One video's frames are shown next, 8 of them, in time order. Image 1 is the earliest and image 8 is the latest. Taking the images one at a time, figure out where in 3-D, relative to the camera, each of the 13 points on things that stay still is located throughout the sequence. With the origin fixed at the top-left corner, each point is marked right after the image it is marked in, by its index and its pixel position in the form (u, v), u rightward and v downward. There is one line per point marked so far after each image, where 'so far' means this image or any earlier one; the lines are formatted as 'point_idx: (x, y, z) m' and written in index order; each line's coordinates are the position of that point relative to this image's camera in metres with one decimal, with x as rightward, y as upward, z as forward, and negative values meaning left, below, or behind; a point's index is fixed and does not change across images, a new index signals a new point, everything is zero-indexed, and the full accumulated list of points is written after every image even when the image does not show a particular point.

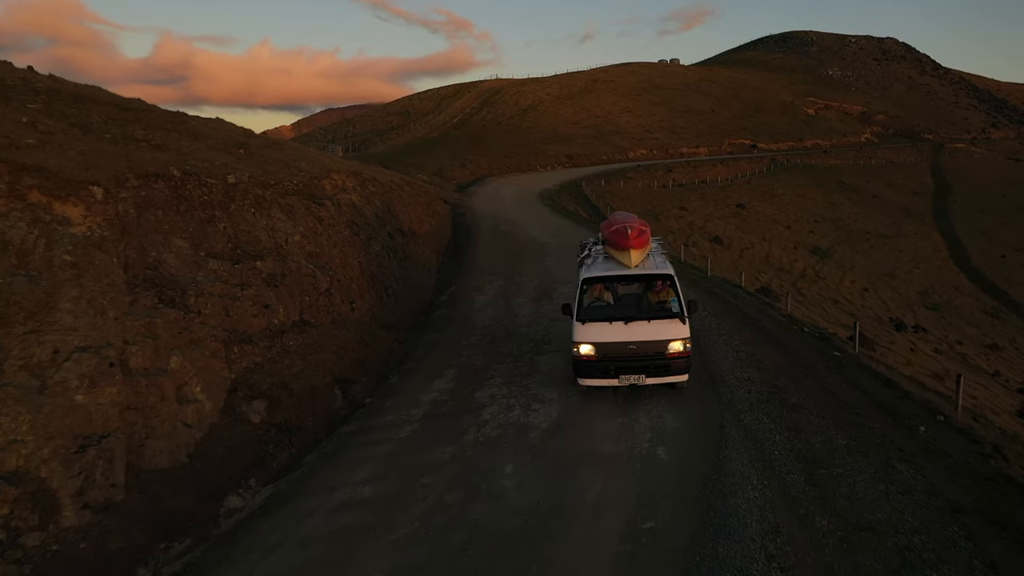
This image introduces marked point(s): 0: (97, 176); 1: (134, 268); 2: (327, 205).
0: (-4.7, +1.3, +9.4) m
1: (-4.0, +0.3, +8.6) m
2: (-3.3, +1.5, +14.3) m
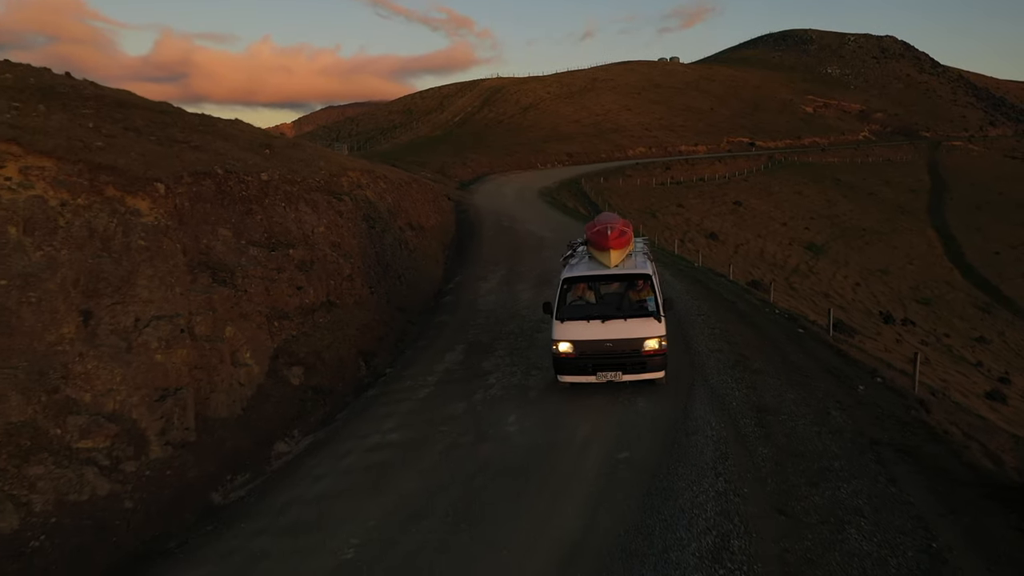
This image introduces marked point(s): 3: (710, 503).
0: (-4.6, +1.5, +10.8) m
1: (-3.9, +0.5, +10.1) m
2: (-3.2, +1.7, +15.7) m
3: (+1.5, -1.6, +6.1) m
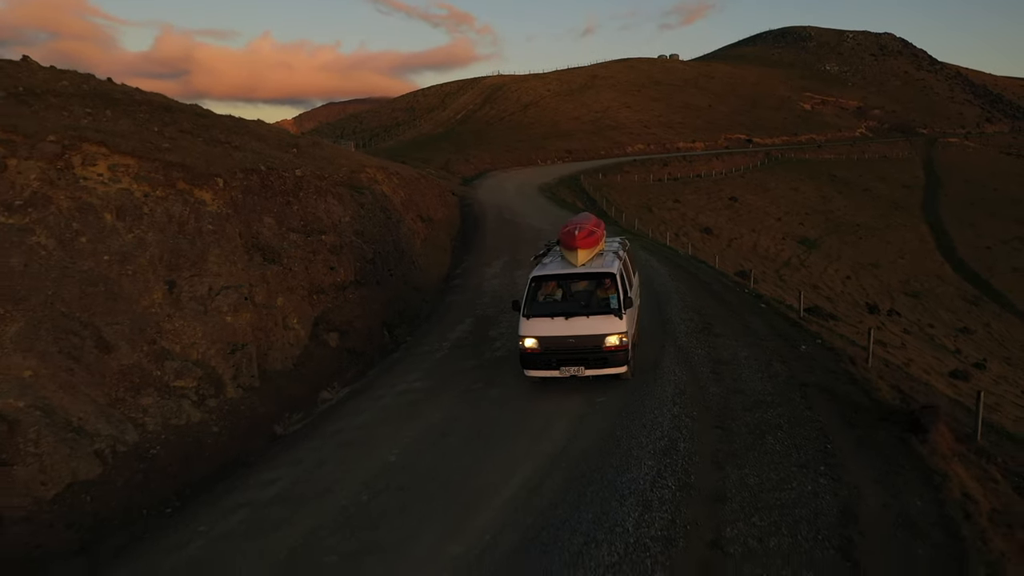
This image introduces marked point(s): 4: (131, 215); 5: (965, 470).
0: (-4.6, +1.8, +12.7) m
1: (-3.9, +0.8, +11.9) m
2: (-3.2, +2.1, +17.6) m
3: (+1.5, -1.3, +8.0) m
4: (-4.9, +1.0, +10.6) m
5: (+4.4, -1.7, +7.8) m
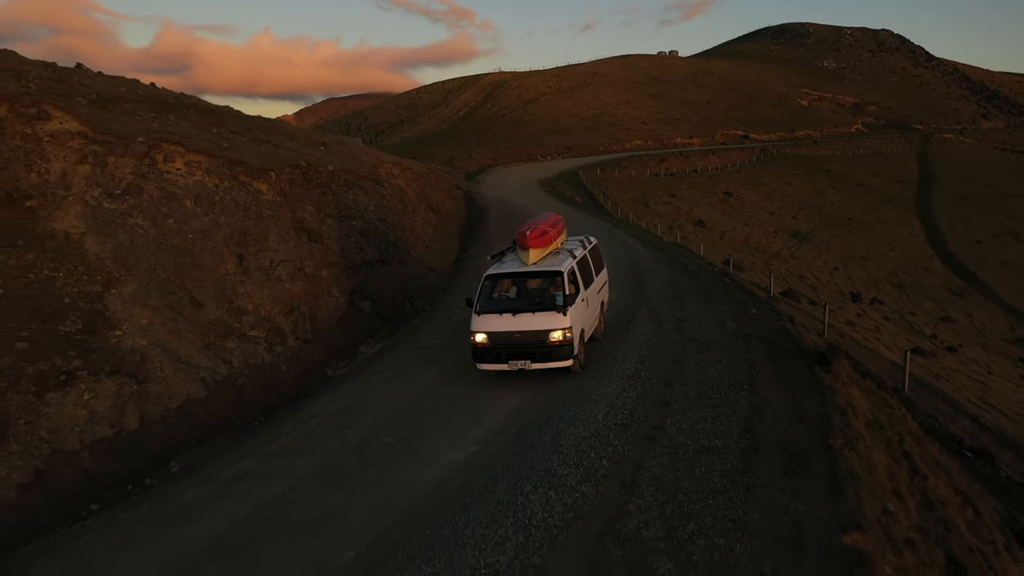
0: (-4.5, +2.3, +15.0) m
1: (-3.8, +1.2, +14.3) m
2: (-3.1, +2.5, +20.0) m
3: (+1.6, -0.9, +10.4) m
4: (-4.9, +1.4, +13.0) m
5: (+4.4, -1.3, +10.2) m
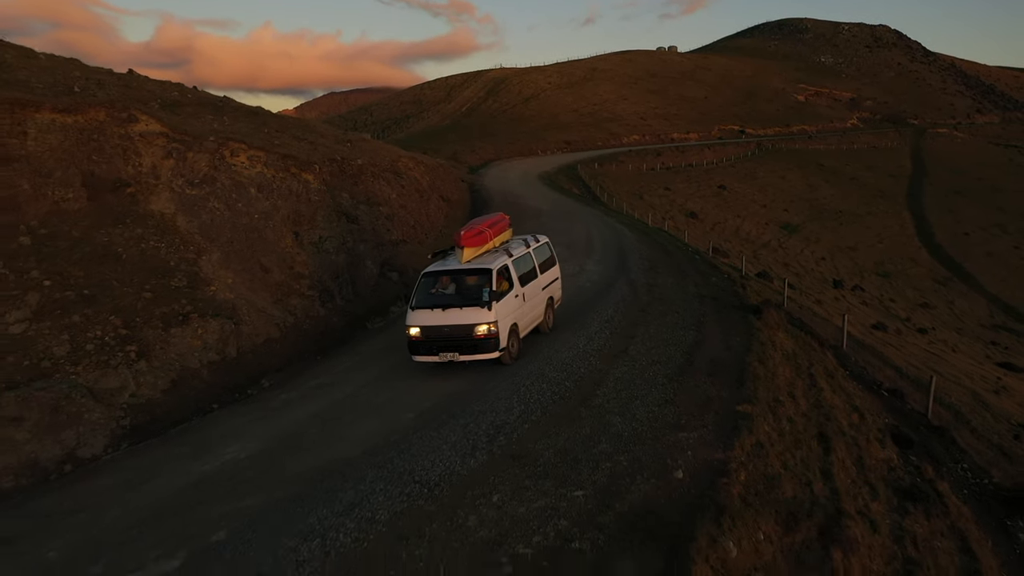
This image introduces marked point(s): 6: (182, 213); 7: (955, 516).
0: (-4.5, +2.8, +17.9) m
1: (-3.8, +1.8, +17.2) m
2: (-3.1, +3.1, +22.9) m
3: (+1.6, -0.4, +13.3) m
4: (-4.8, +1.9, +15.9) m
5: (+4.5, -0.8, +13.1) m
6: (-5.8, +1.3, +14.2) m
7: (+5.2, -2.7, +9.5) m
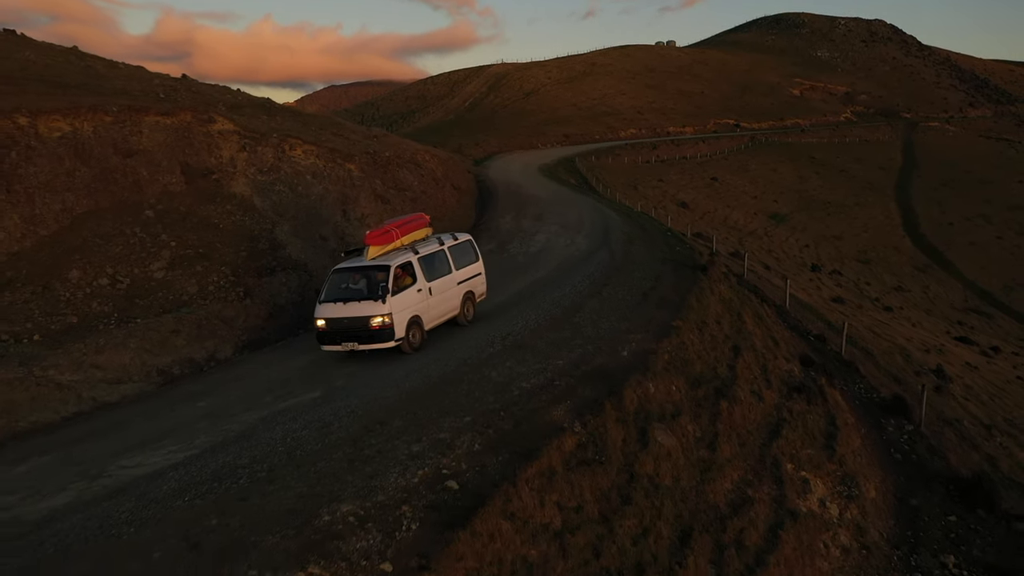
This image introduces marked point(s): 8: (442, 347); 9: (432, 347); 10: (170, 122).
0: (-4.4, +3.7, +21.9) m
1: (-3.7, +2.6, +21.2) m
2: (-3.0, +4.0, +26.8) m
3: (+1.7, +0.4, +17.3) m
4: (-4.7, +2.7, +19.8) m
5: (+4.5, 0.0, +17.0) m
6: (-5.7, +2.1, +18.1) m
7: (+5.3, -1.9, +13.5) m
8: (-1.1, -0.8, +12.3) m
9: (-1.2, -0.8, +12.4) m
10: (-7.8, +3.8, +18.3) m
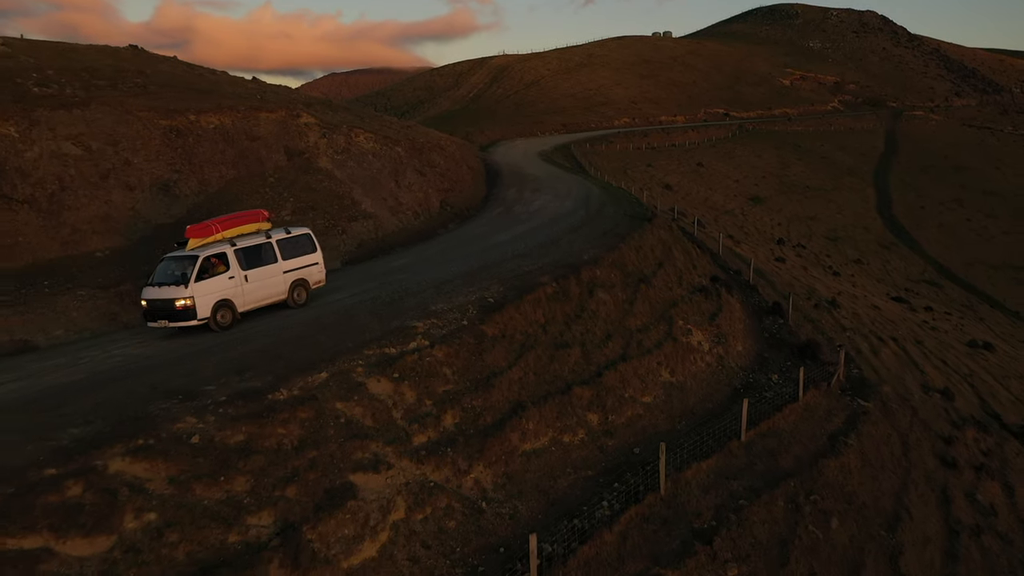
0: (-4.3, +5.4, +29.4) m
1: (-3.6, +4.4, +28.7) m
2: (-2.8, +5.8, +34.3) m
3: (+1.9, +2.1, +24.8) m
4: (-4.6, +4.5, +27.3) m
5: (+4.7, +1.7, +24.6) m
6: (-5.6, +3.8, +25.6) m
7: (+5.5, -0.3, +21.1) m
8: (-0.9, +0.8, +19.8) m
9: (-1.1, +0.8, +19.9) m
10: (-7.6, +5.5, +25.8) m
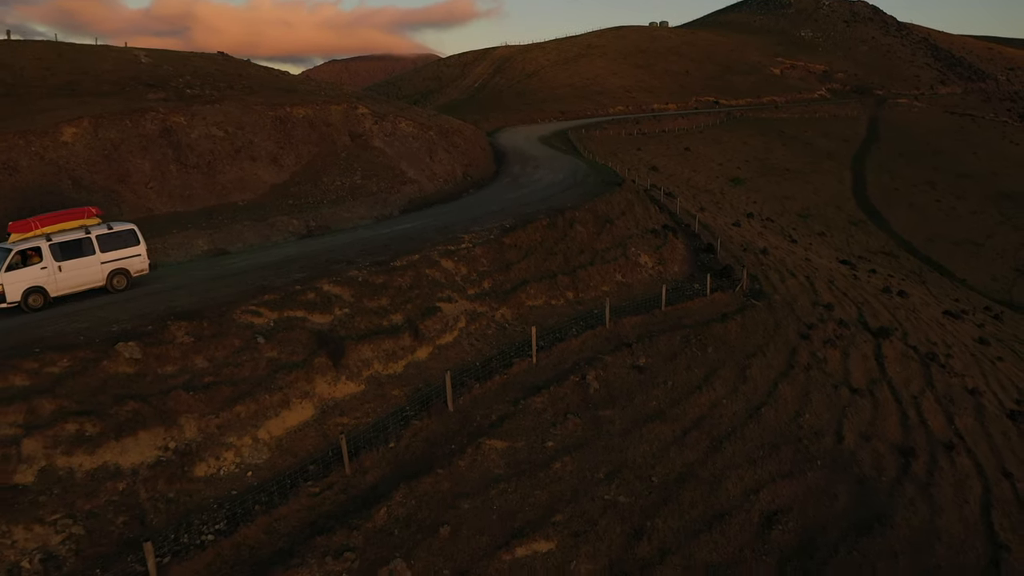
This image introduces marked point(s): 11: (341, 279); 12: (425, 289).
0: (-4.0, +7.7, +38.0) m
1: (-3.3, +6.6, +37.3) m
2: (-2.6, +8.1, +42.9) m
3: (+2.1, +4.3, +33.5) m
4: (-4.3, +6.7, +36.0) m
5: (+4.9, +3.9, +33.3) m
6: (-5.4, +6.0, +34.3) m
7: (+5.7, +1.8, +29.8) m
8: (-0.7, +2.9, +28.6) m
9: (-0.9, +2.9, +28.7) m
10: (-7.4, +7.7, +34.5) m
11: (-3.9, +0.2, +18.2) m
12: (-2.1, 0.0, +19.0) m
